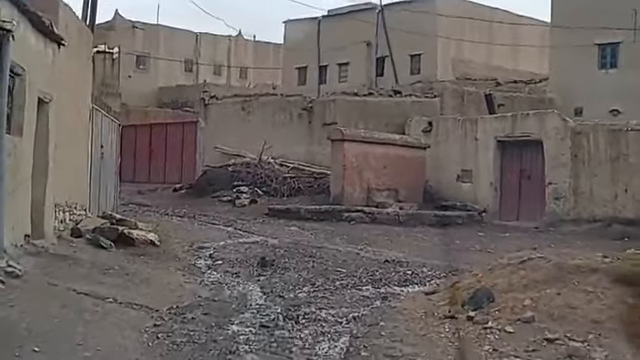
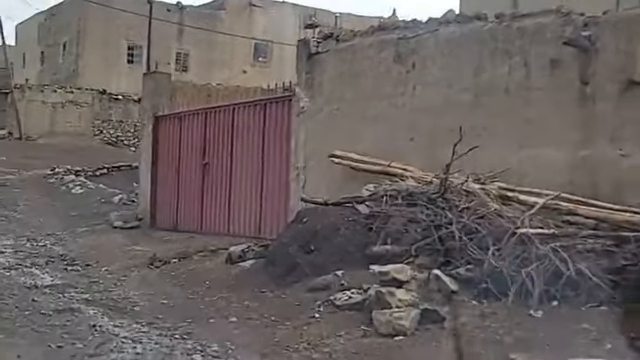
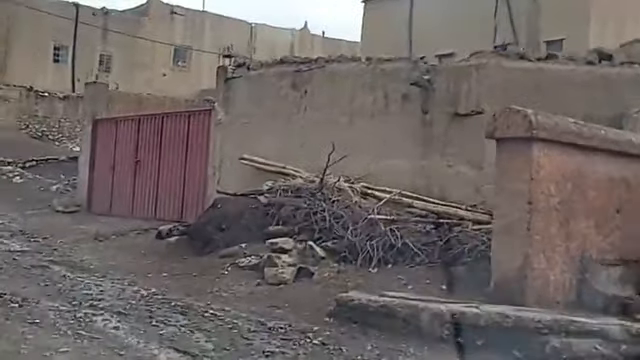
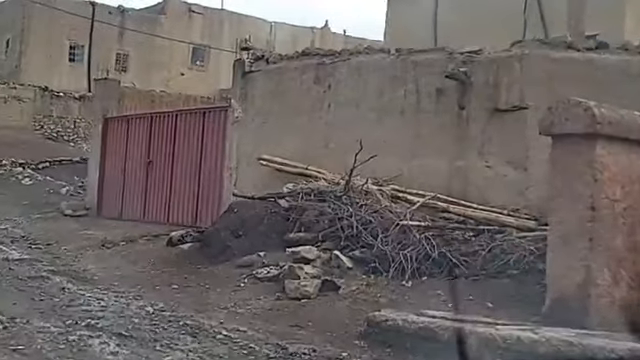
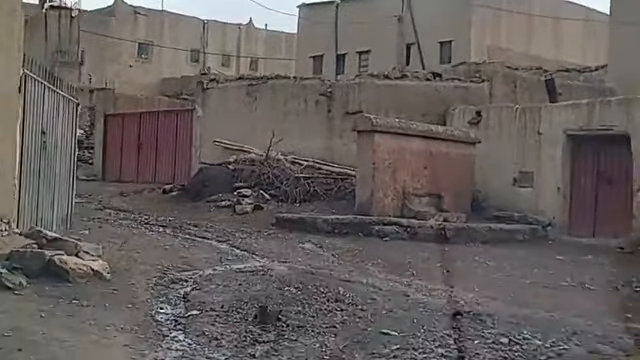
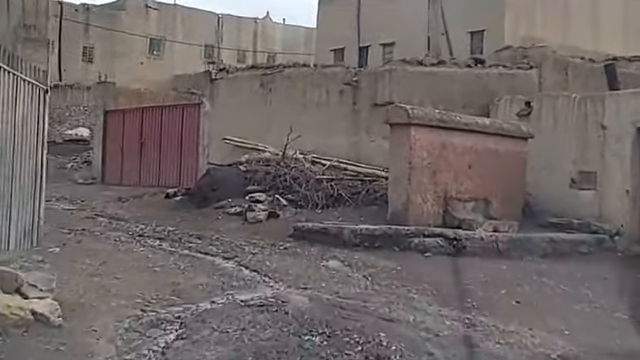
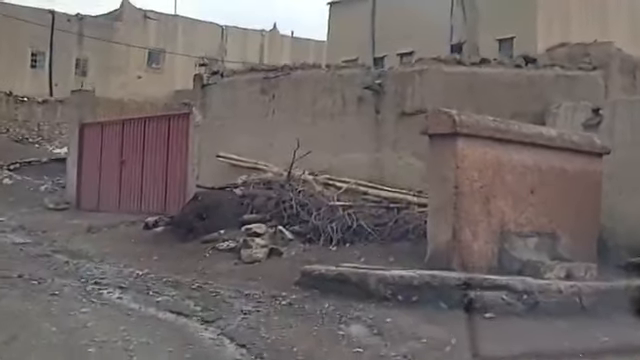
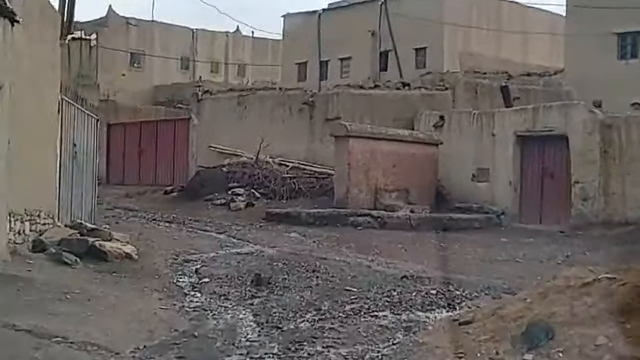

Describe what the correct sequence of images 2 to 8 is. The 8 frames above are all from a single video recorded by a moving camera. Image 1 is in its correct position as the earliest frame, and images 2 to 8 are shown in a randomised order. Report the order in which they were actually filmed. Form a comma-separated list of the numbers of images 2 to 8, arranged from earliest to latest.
8, 5, 6, 7, 3, 4, 2
